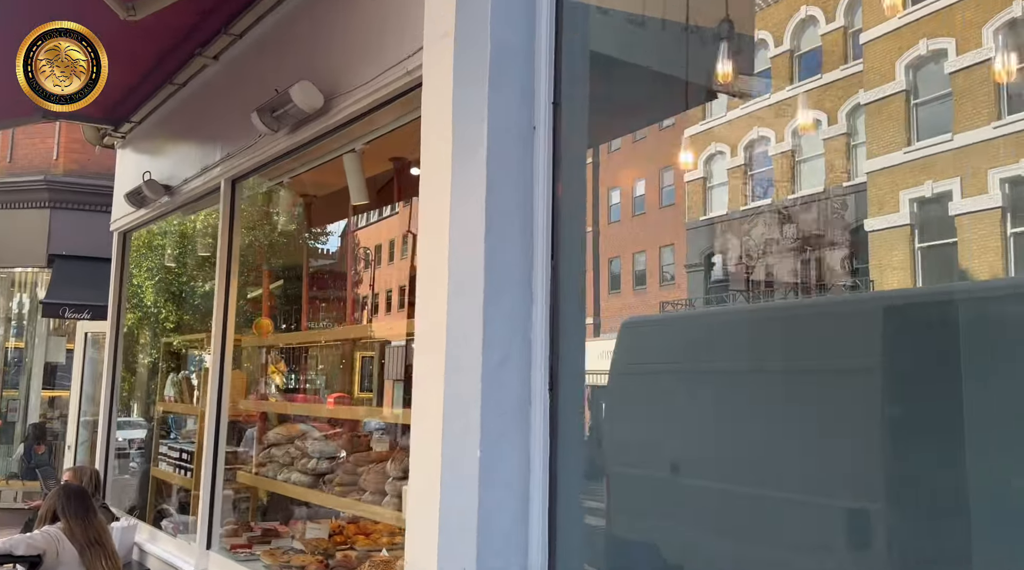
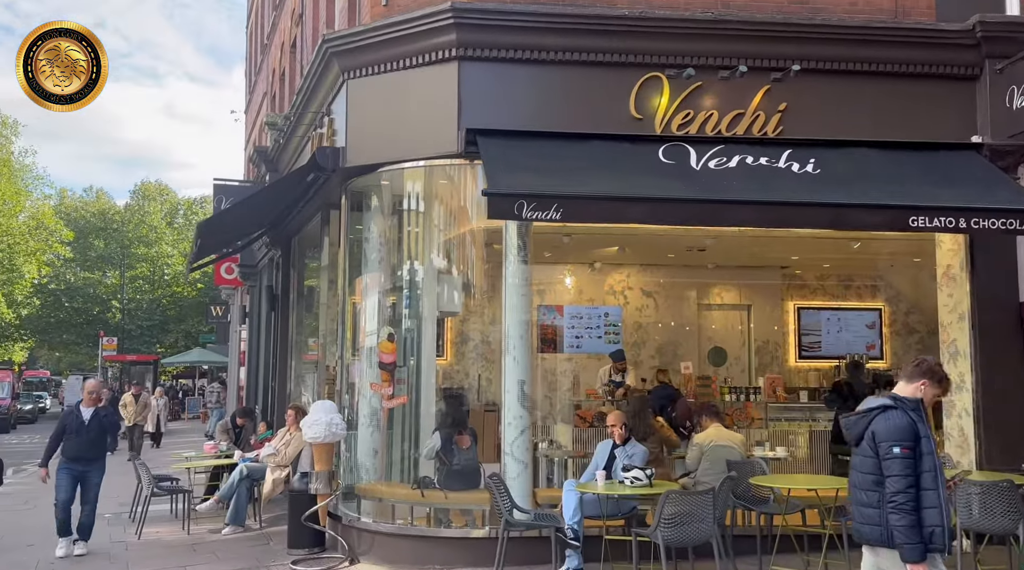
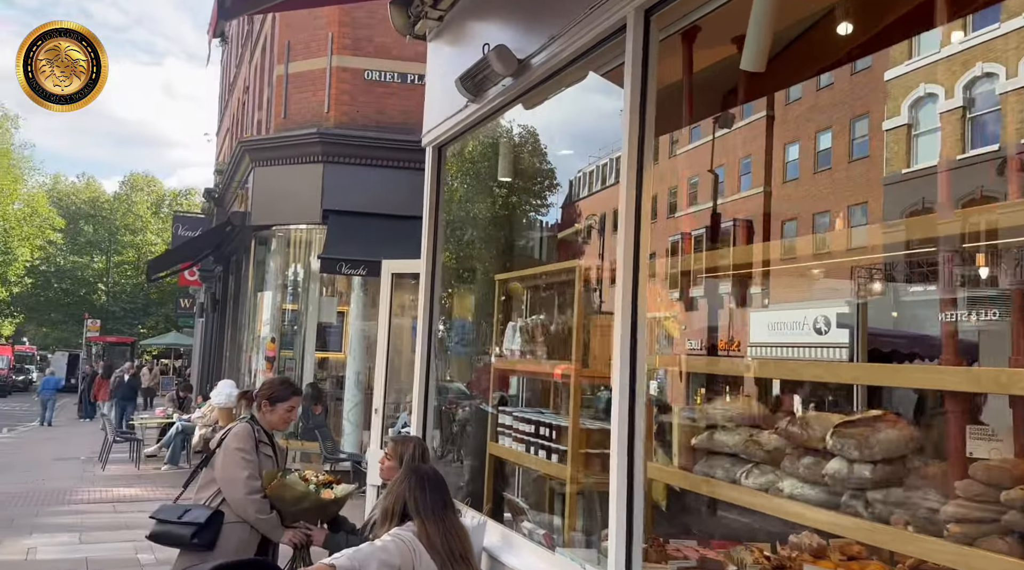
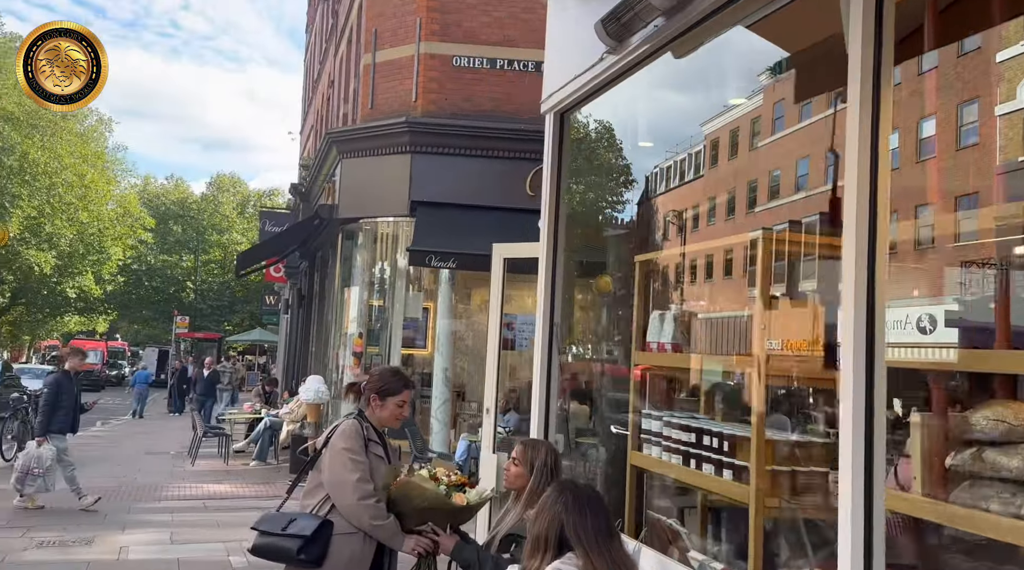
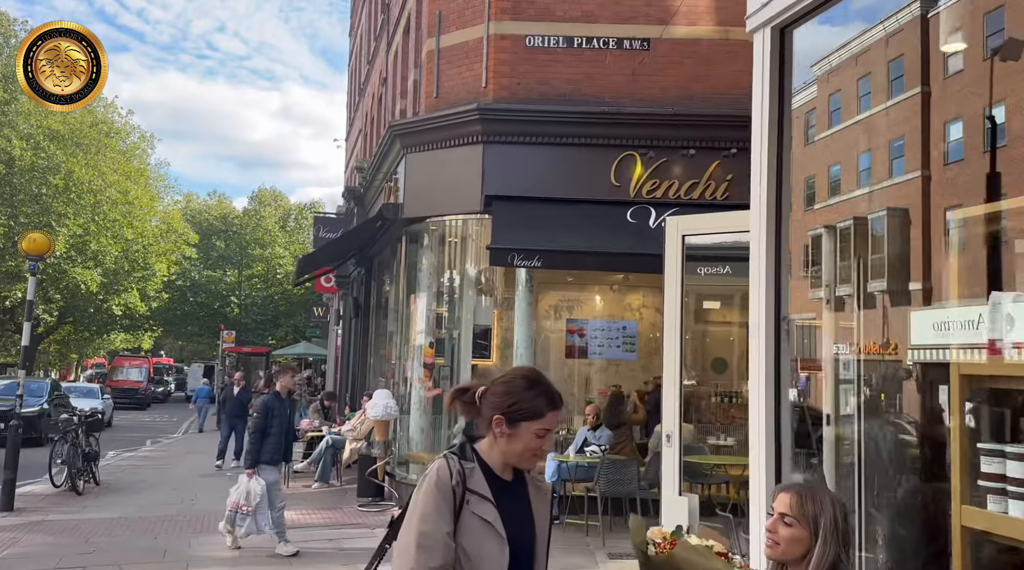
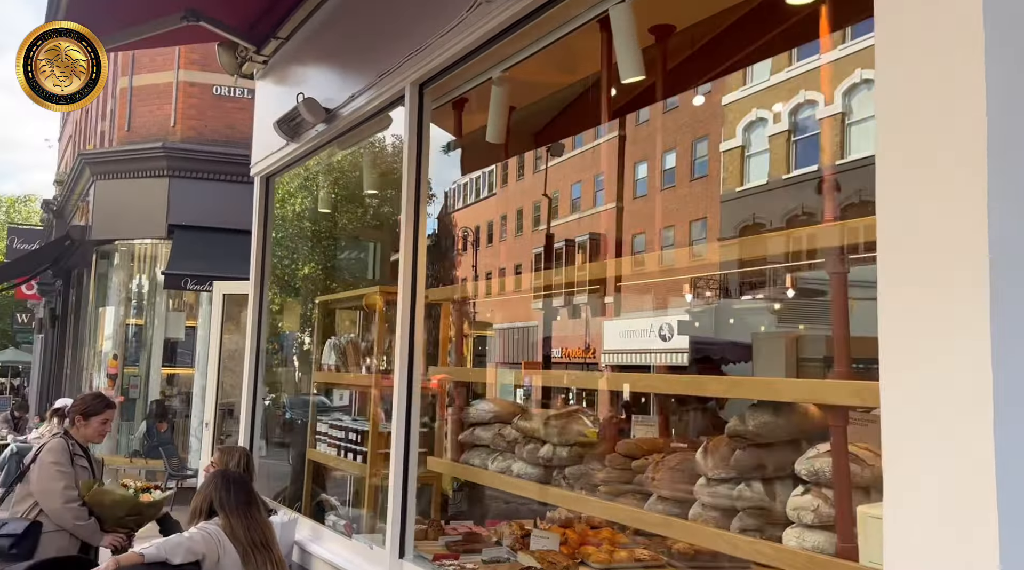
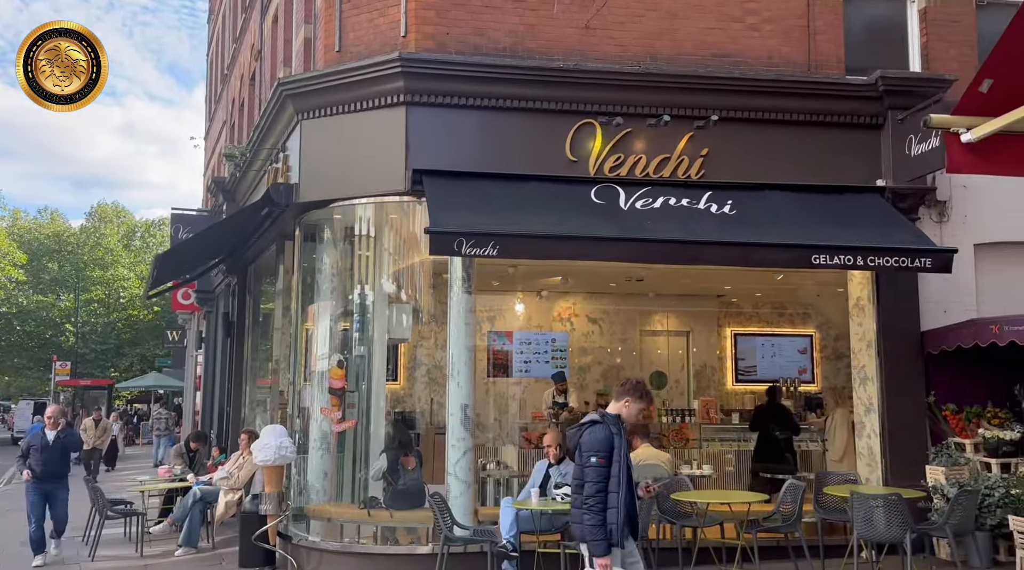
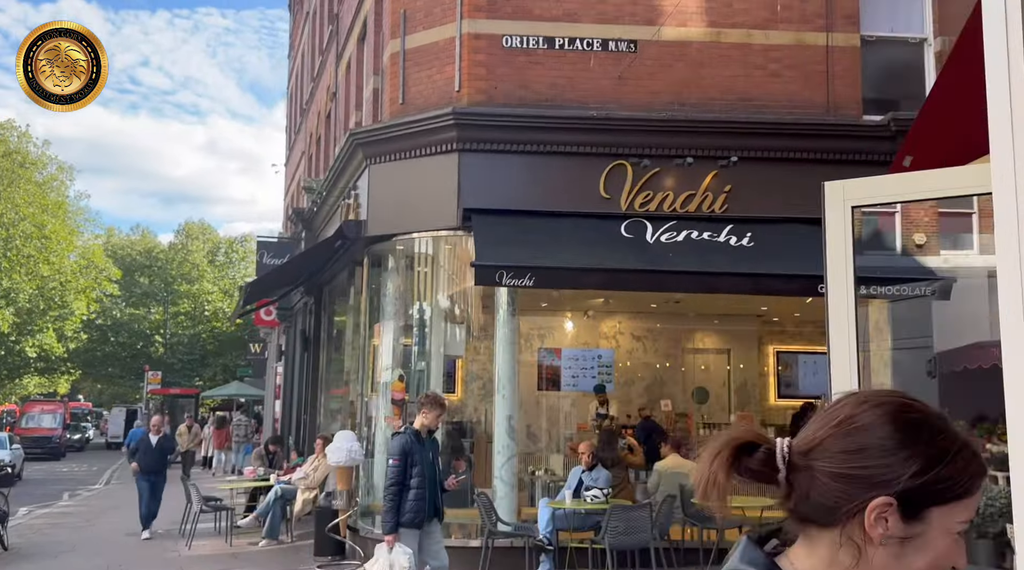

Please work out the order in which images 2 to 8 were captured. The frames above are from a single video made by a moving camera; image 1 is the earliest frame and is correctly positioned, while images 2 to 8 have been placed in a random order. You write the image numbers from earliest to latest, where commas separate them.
6, 3, 4, 5, 8, 7, 2
